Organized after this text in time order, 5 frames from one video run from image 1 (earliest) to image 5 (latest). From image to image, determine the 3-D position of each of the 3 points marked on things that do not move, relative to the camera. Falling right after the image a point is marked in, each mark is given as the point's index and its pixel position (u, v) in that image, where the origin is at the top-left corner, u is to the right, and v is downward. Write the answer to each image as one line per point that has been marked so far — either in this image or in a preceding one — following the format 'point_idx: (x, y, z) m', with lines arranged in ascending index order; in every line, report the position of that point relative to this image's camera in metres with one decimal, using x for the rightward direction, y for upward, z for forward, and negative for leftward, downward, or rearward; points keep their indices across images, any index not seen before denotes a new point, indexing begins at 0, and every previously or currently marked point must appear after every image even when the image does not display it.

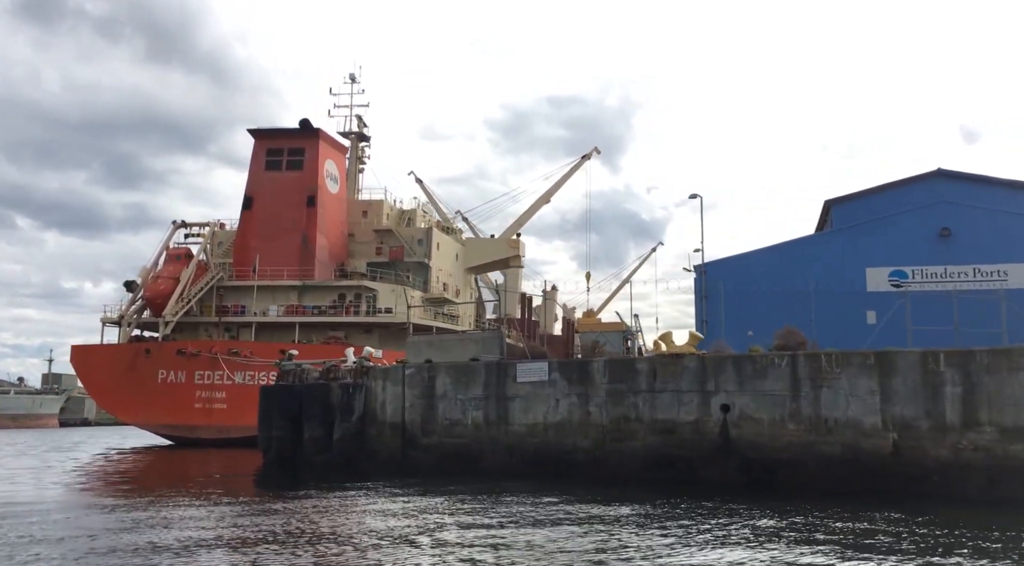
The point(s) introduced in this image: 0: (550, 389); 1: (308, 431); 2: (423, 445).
0: (+0.8, -2.3, +17.1) m
1: (-4.9, -3.6, +19.4) m
2: (-2.0, -3.7, +18.4) m
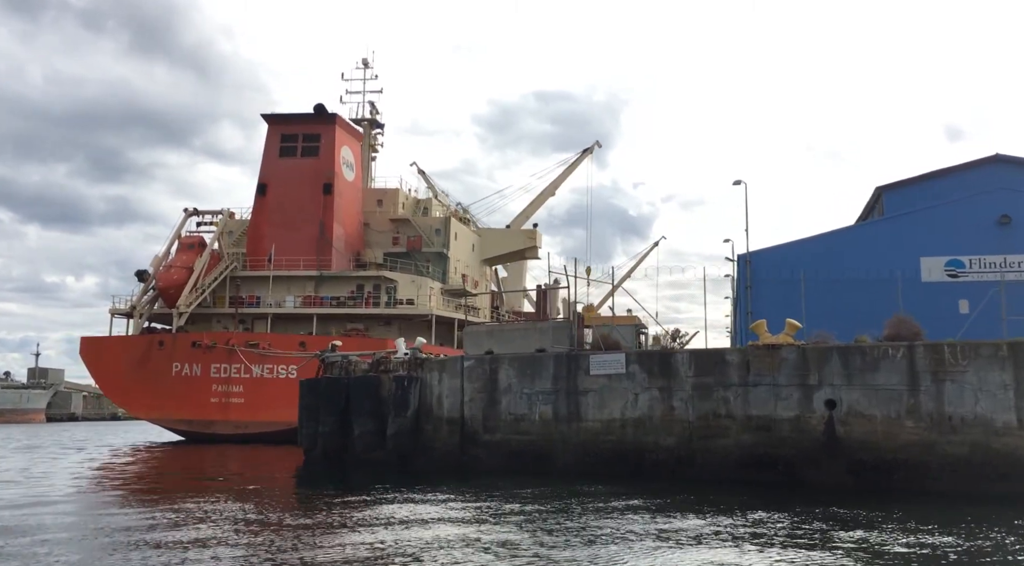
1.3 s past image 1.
0: (+2.3, -2.0, +15.9) m
1: (-3.5, -3.3, +18.1) m
2: (-0.6, -3.4, +17.2) m
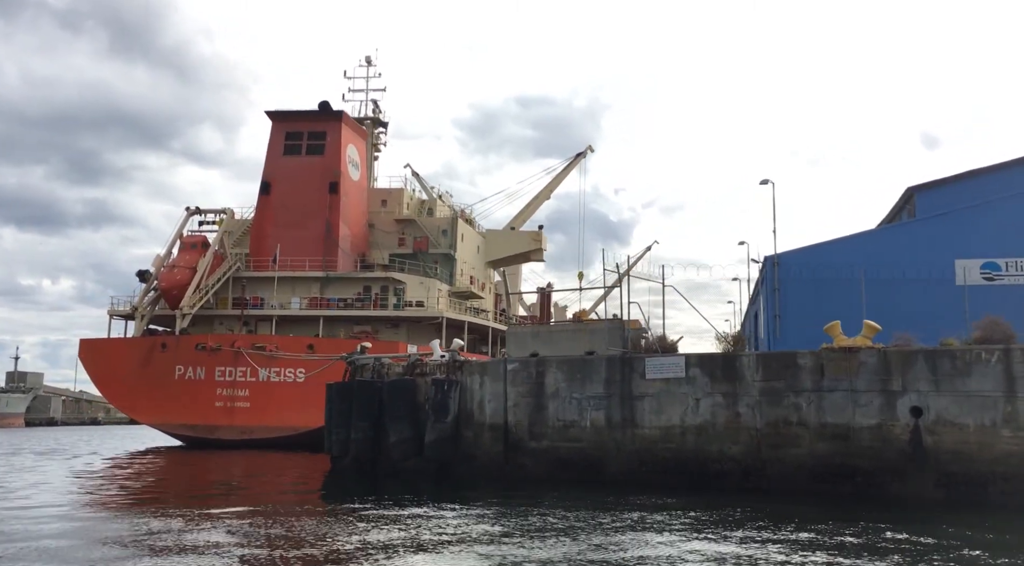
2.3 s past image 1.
0: (+3.3, -2.0, +14.9) m
1: (-2.5, -3.2, +17.1) m
2: (+0.4, -3.4, +16.2) m
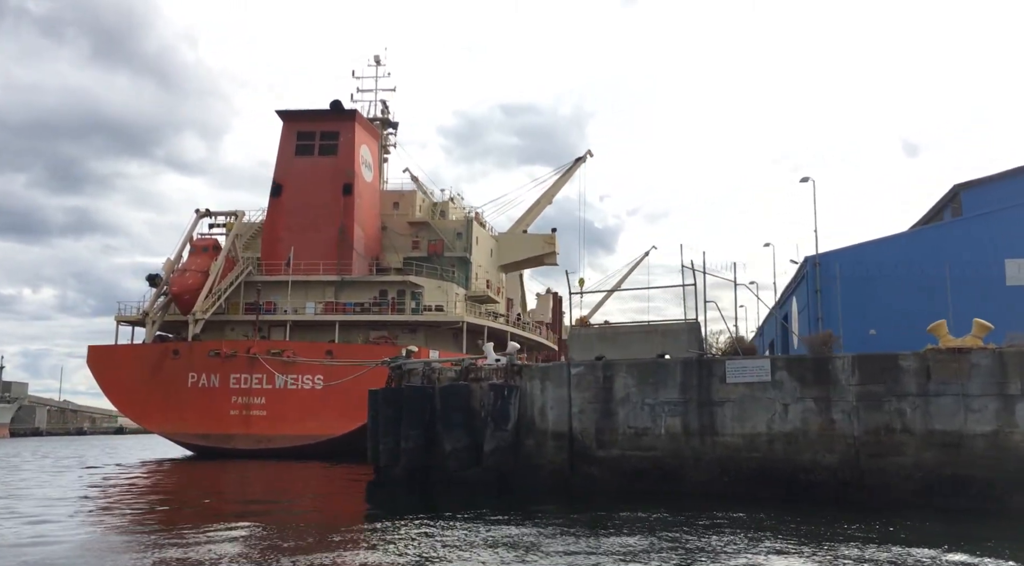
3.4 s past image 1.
0: (+4.5, -1.9, +13.9) m
1: (-1.3, -3.2, +16.0) m
2: (+1.7, -3.3, +15.1) m
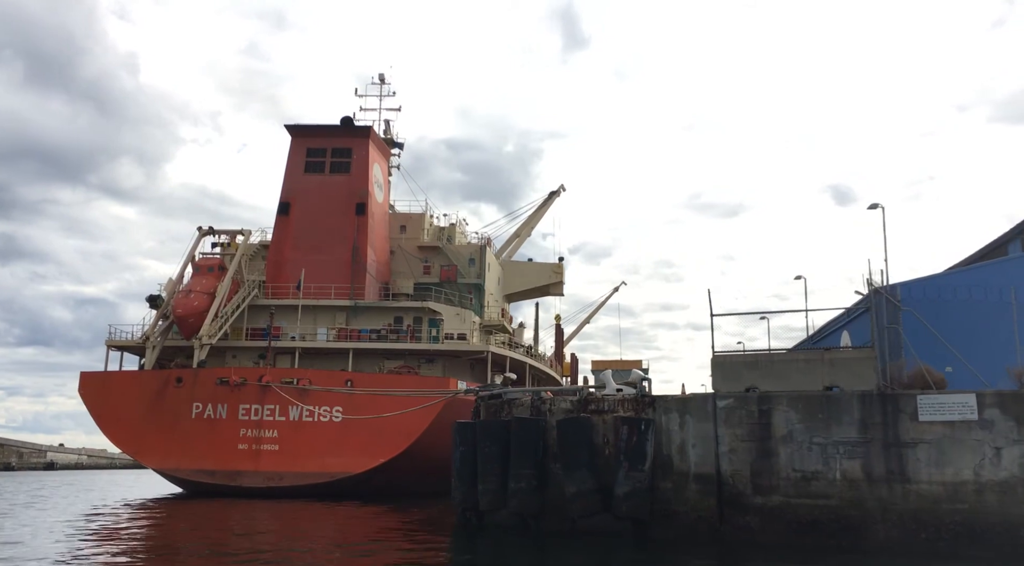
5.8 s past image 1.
0: (+7.0, -2.2, +11.9) m
1: (+1.1, -3.5, +13.7) m
2: (+4.0, -3.7, +13.0) m
